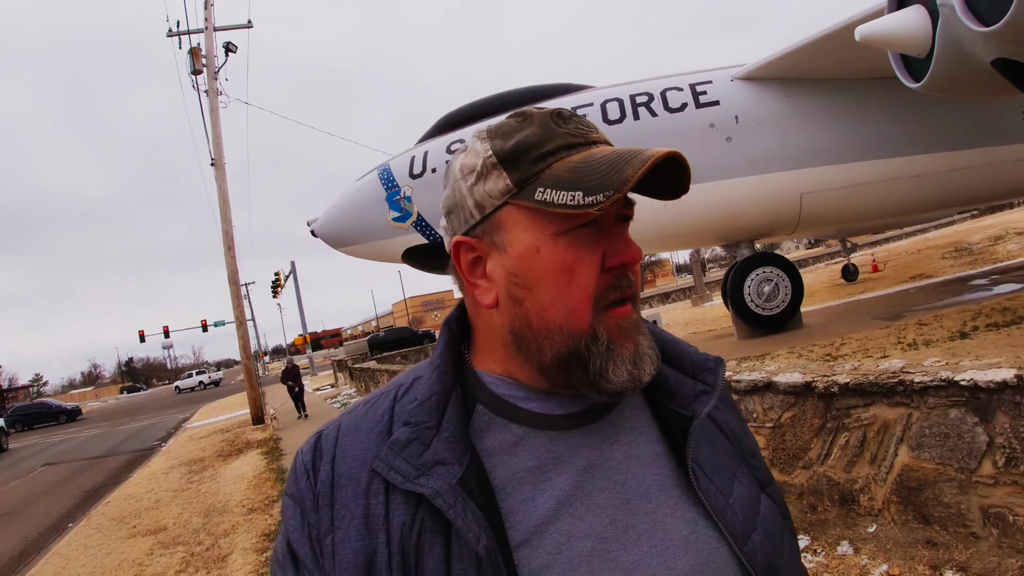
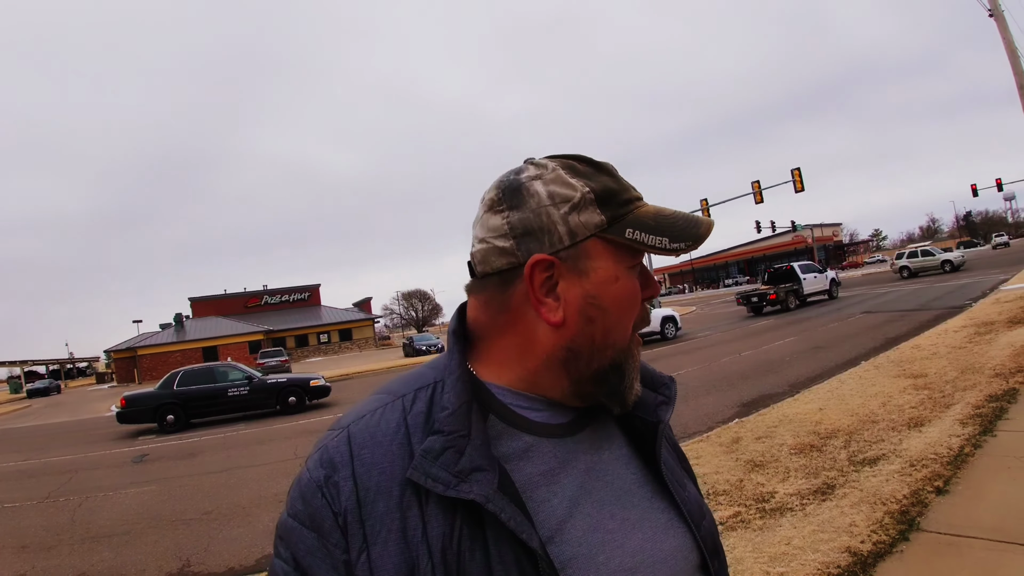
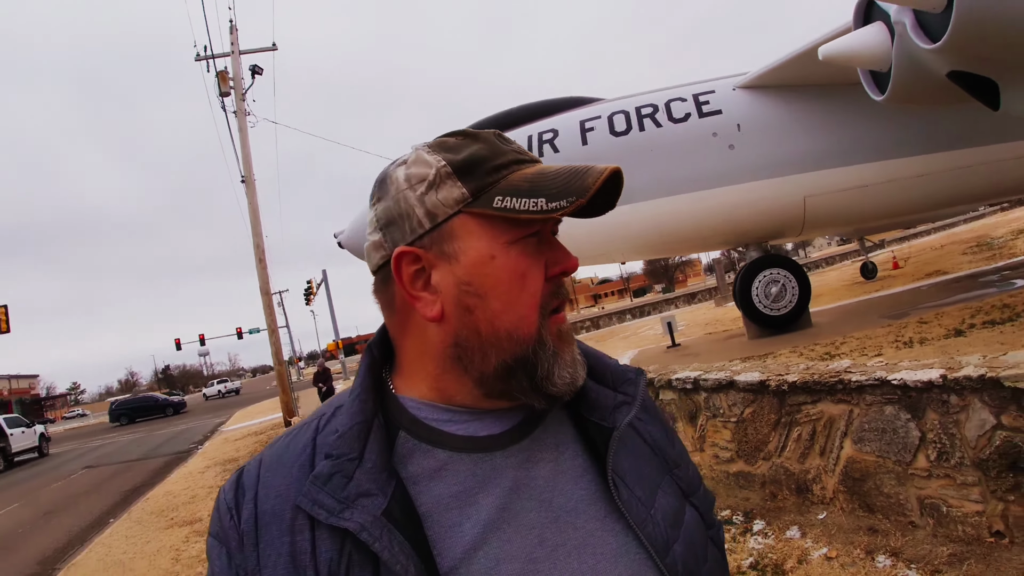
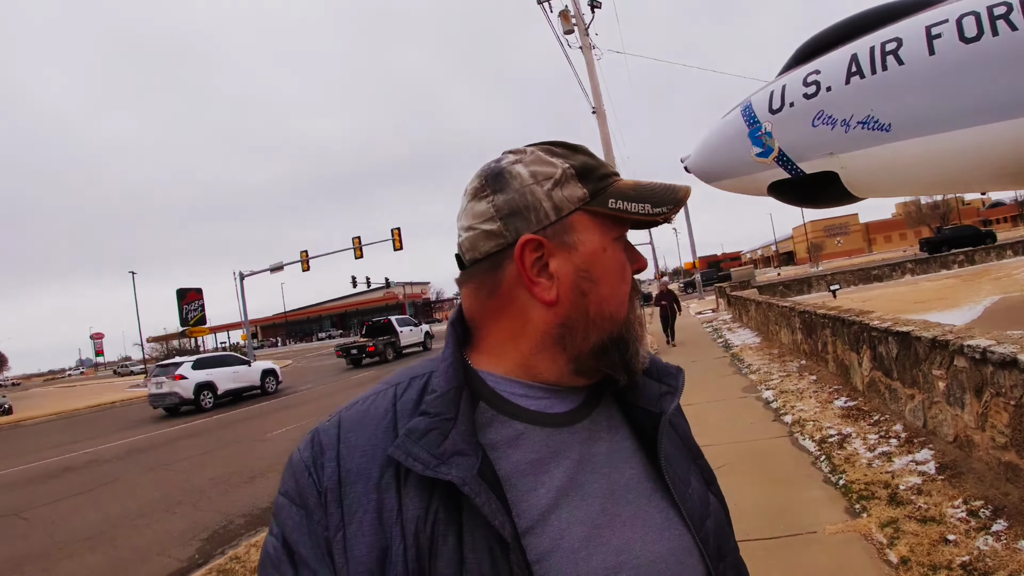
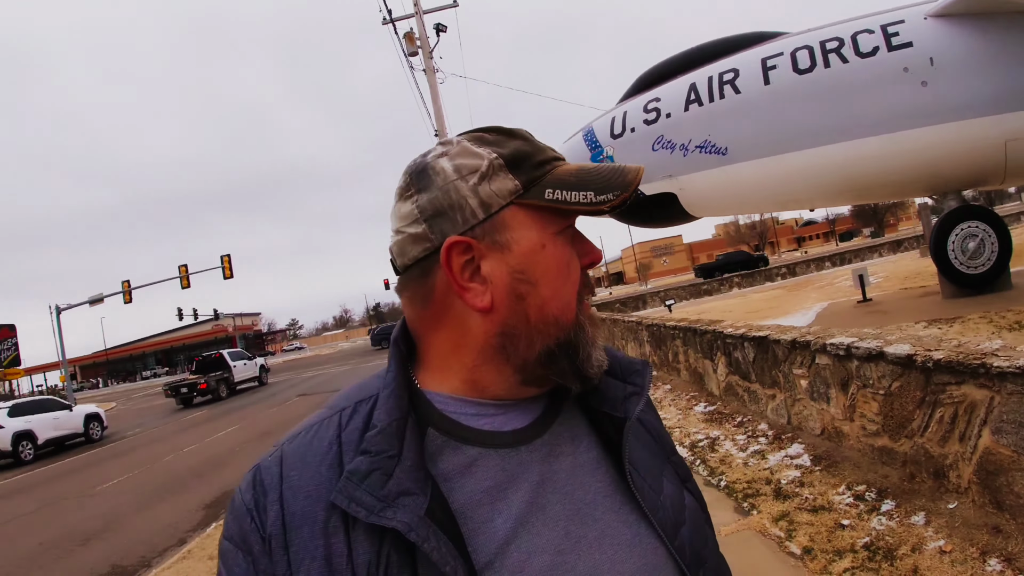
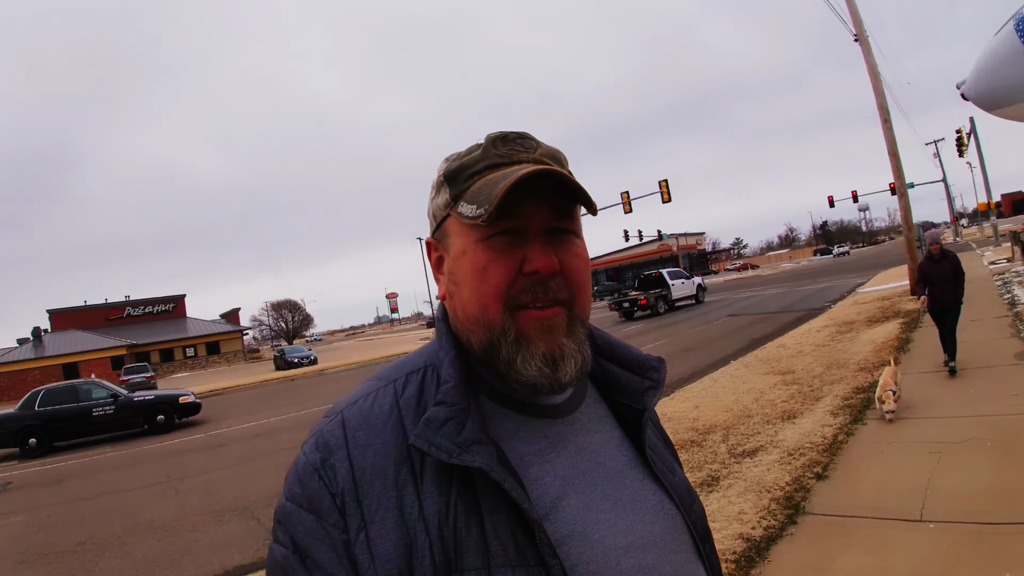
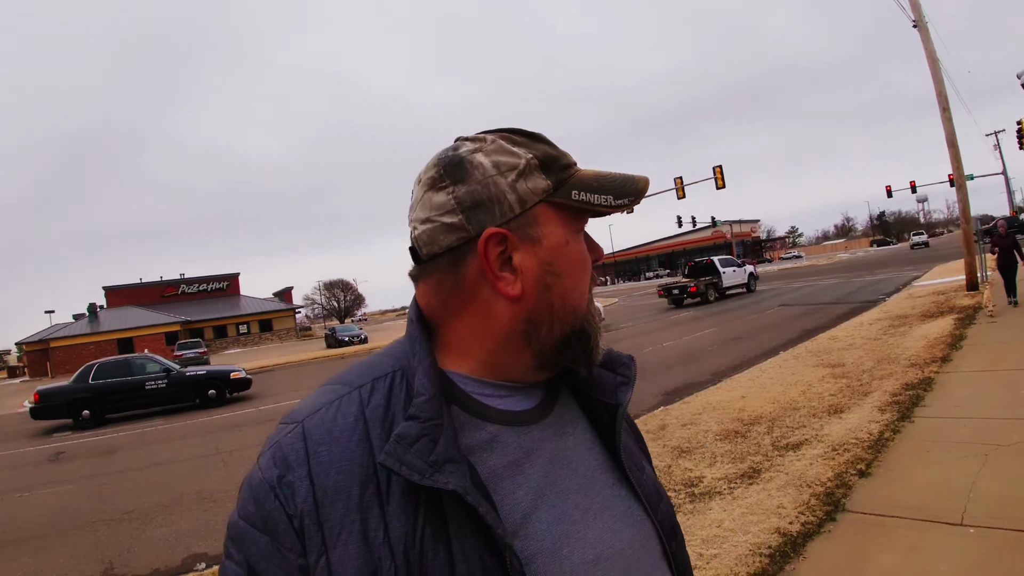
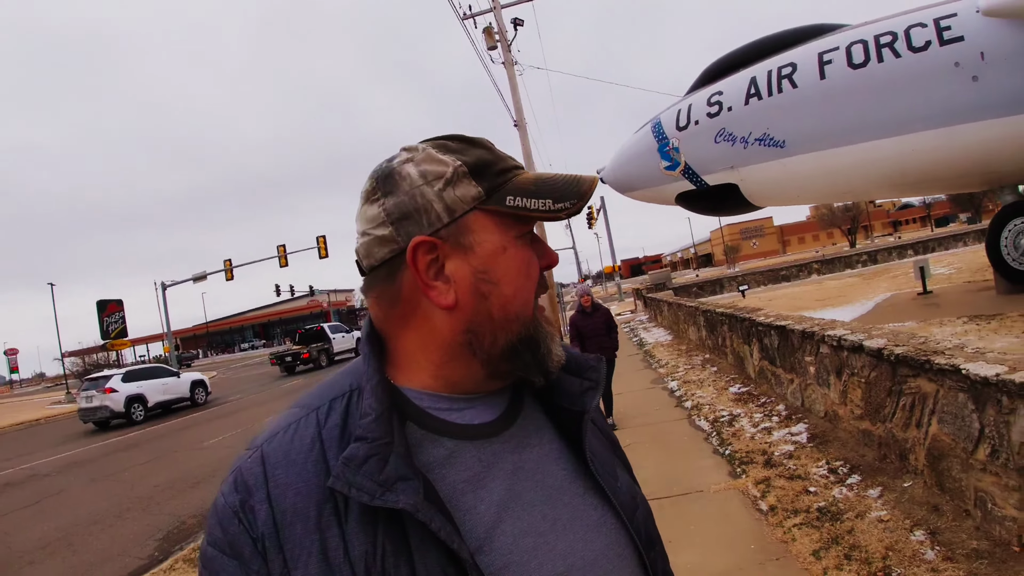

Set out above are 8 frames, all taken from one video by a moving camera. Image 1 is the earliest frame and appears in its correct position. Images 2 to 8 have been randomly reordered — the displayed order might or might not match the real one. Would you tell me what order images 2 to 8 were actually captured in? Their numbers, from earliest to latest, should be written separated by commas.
3, 5, 4, 7, 2, 6, 8
